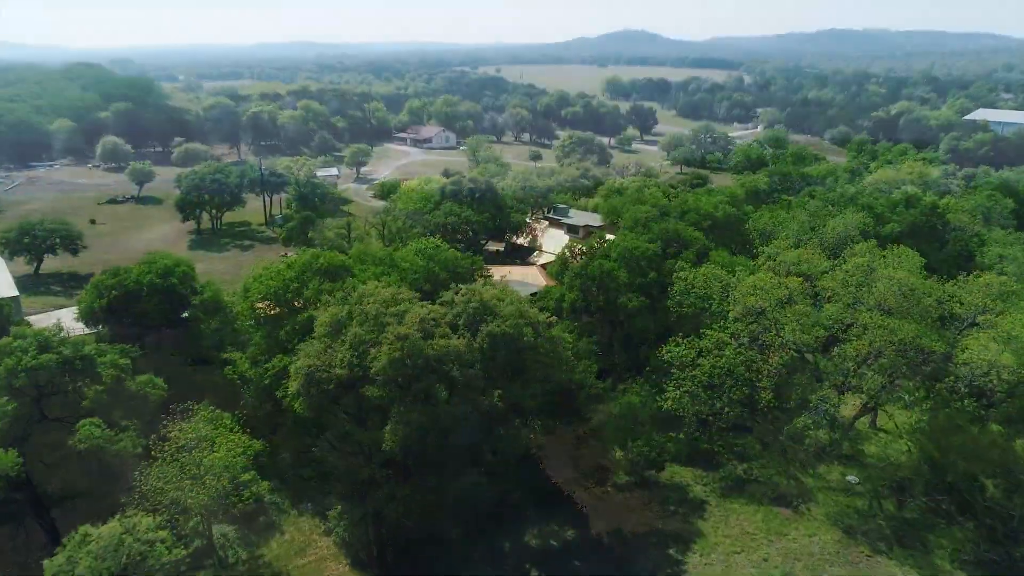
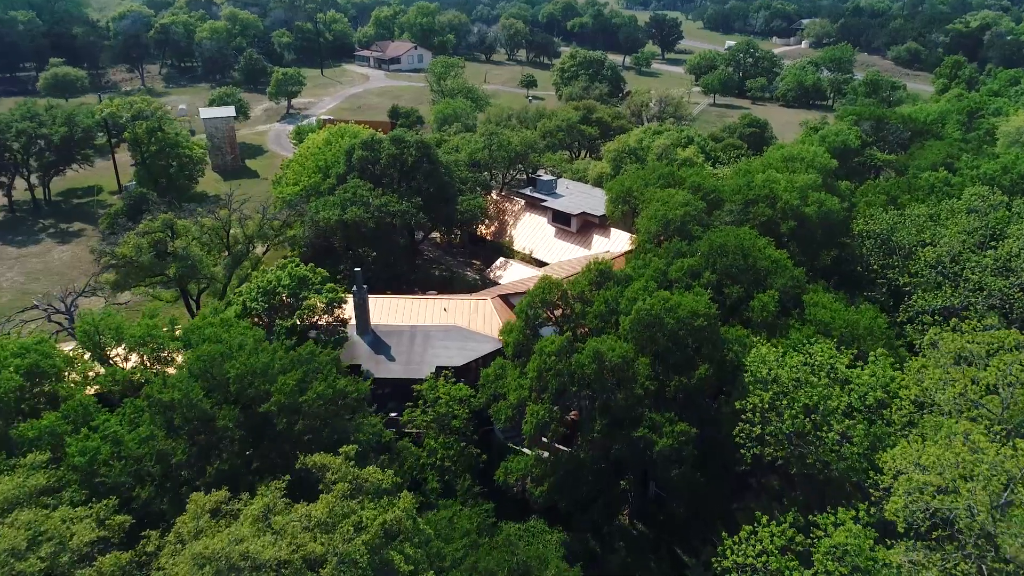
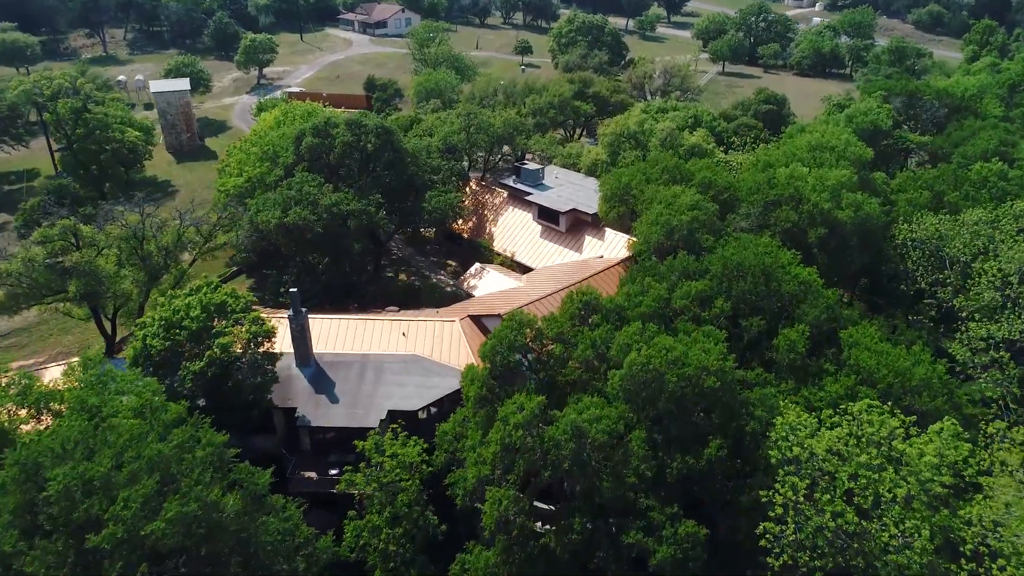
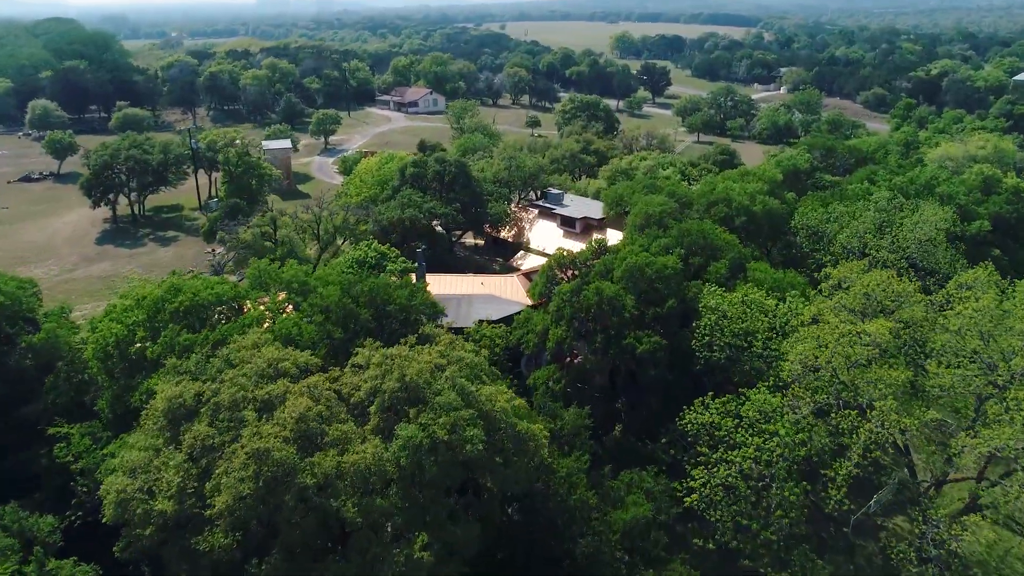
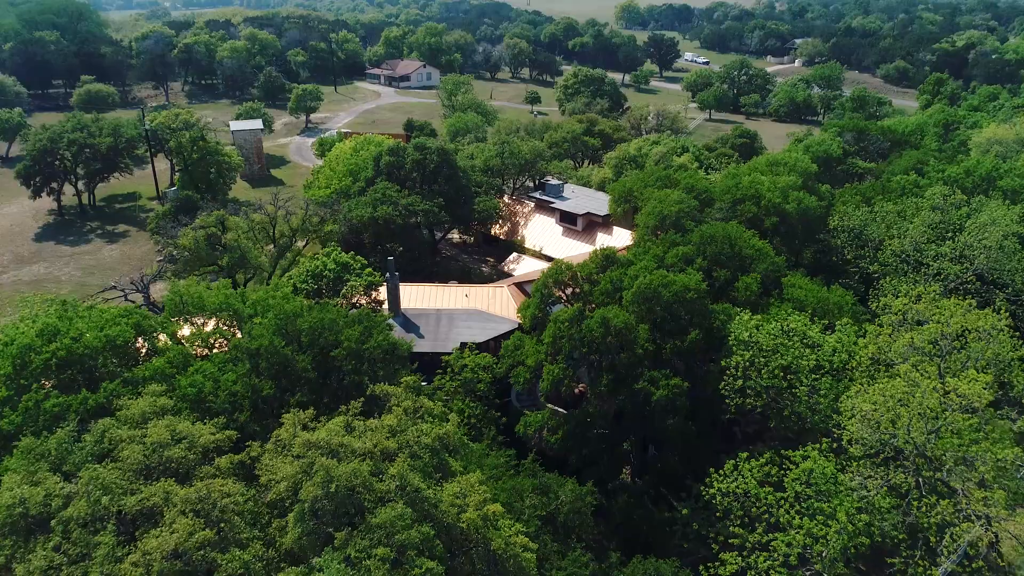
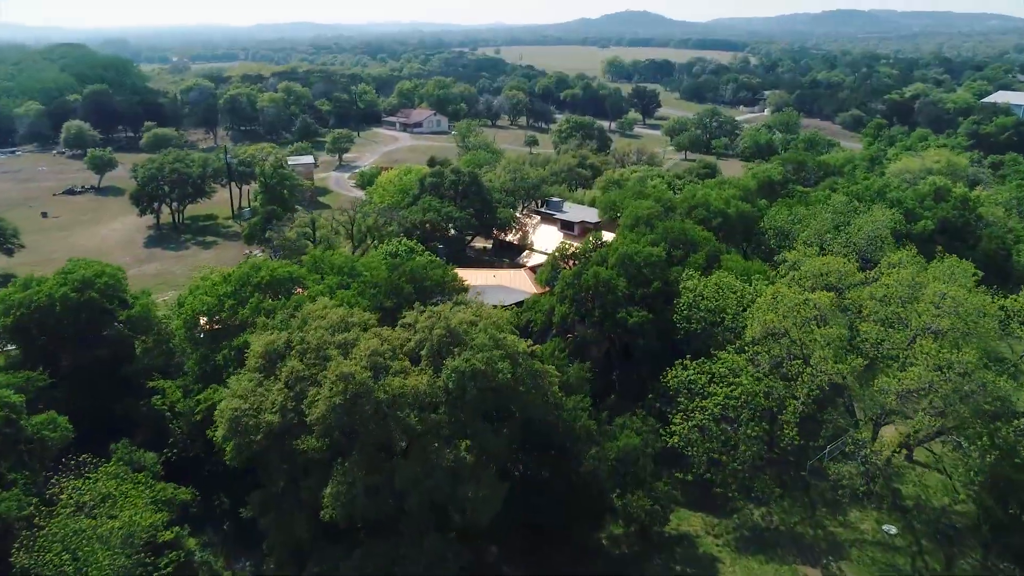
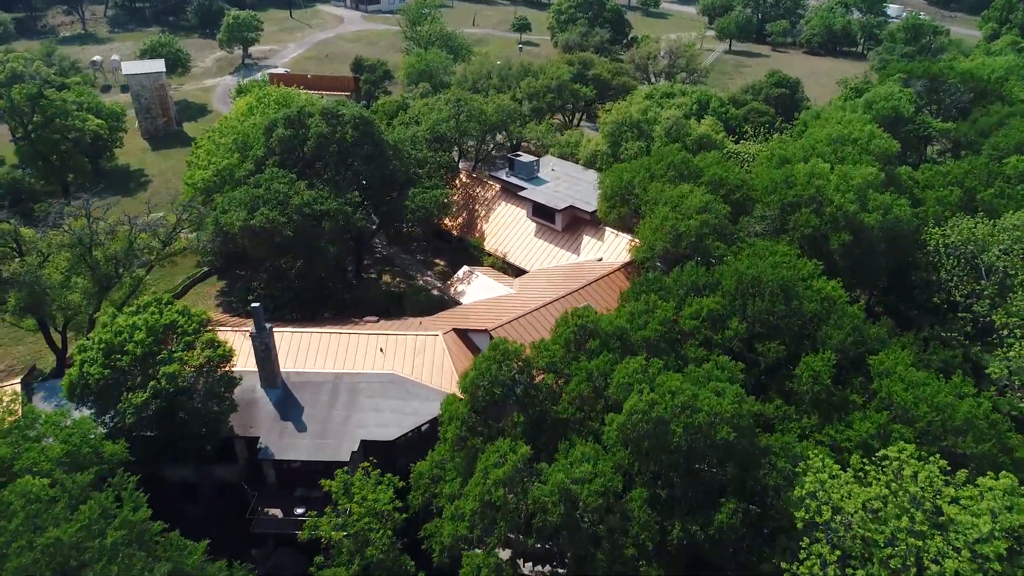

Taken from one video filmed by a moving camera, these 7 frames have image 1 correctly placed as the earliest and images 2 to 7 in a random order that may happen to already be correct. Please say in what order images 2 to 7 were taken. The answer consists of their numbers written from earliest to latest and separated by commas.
6, 4, 5, 2, 3, 7
